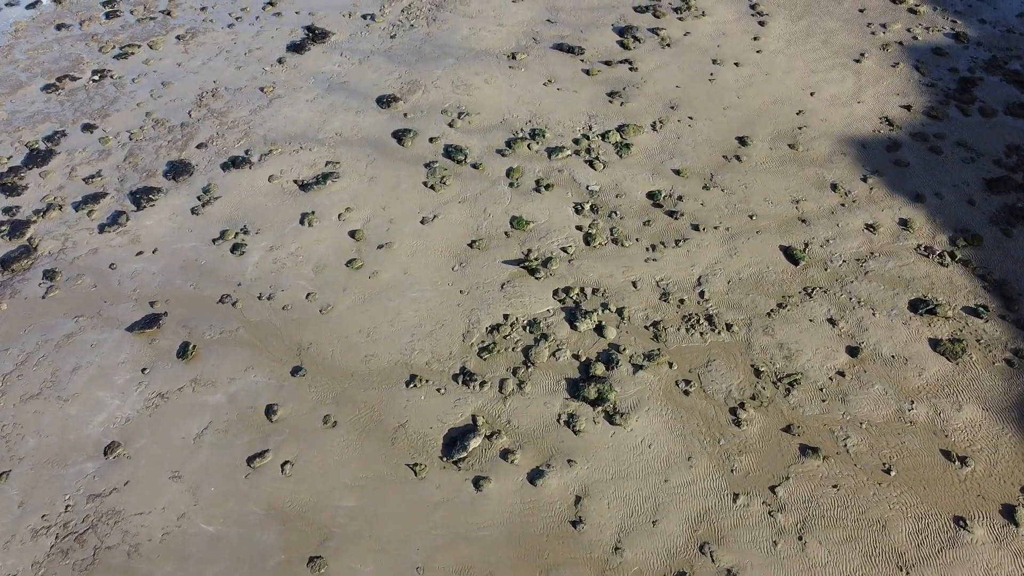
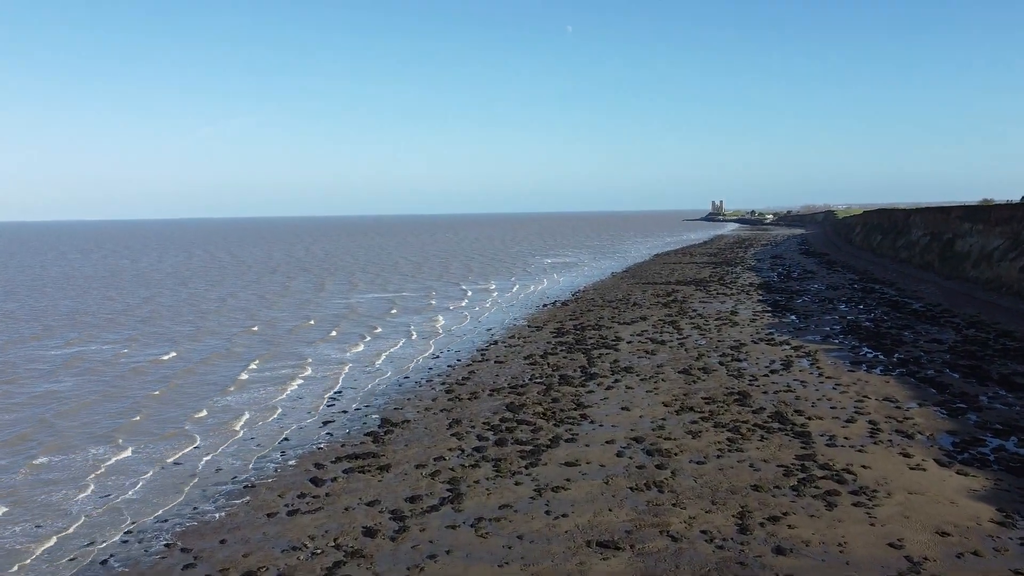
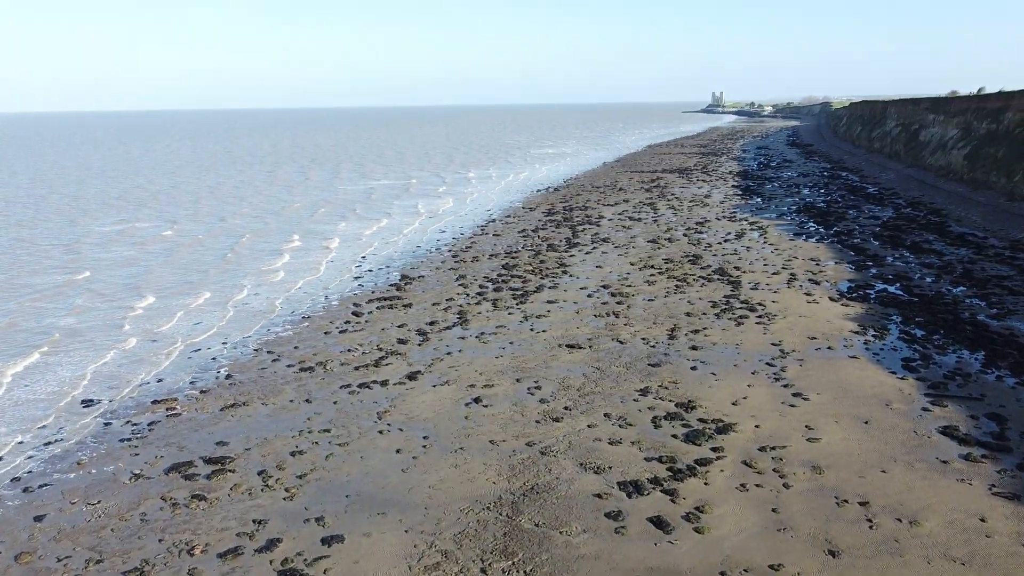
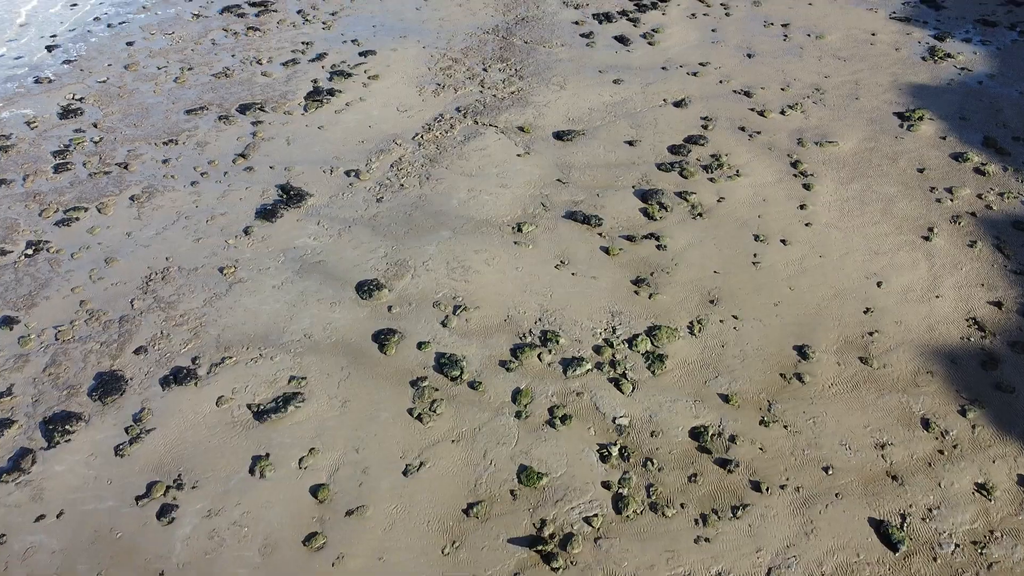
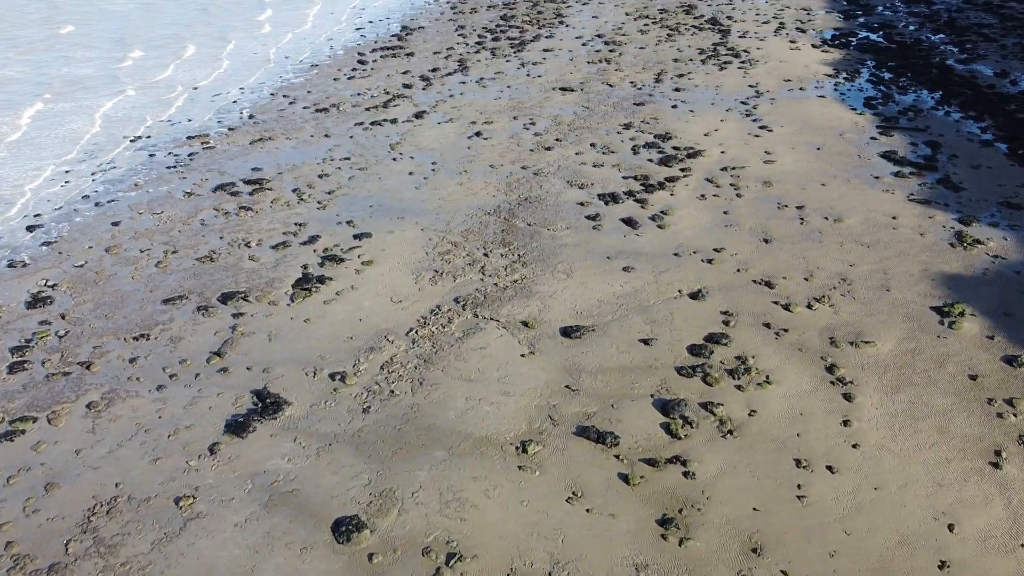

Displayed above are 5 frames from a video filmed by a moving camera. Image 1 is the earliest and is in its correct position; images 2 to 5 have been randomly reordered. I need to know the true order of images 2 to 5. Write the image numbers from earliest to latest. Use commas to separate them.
4, 5, 3, 2
